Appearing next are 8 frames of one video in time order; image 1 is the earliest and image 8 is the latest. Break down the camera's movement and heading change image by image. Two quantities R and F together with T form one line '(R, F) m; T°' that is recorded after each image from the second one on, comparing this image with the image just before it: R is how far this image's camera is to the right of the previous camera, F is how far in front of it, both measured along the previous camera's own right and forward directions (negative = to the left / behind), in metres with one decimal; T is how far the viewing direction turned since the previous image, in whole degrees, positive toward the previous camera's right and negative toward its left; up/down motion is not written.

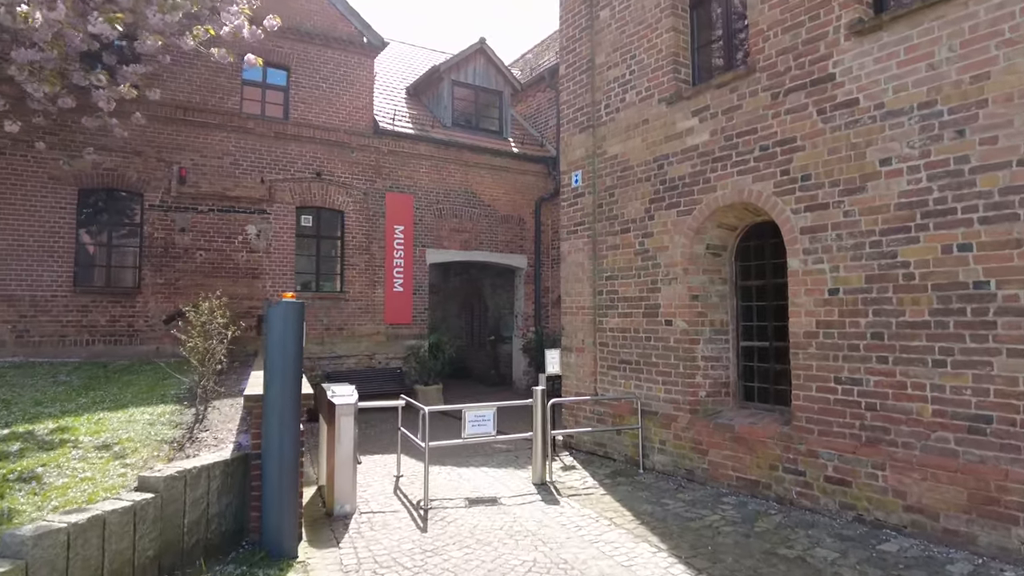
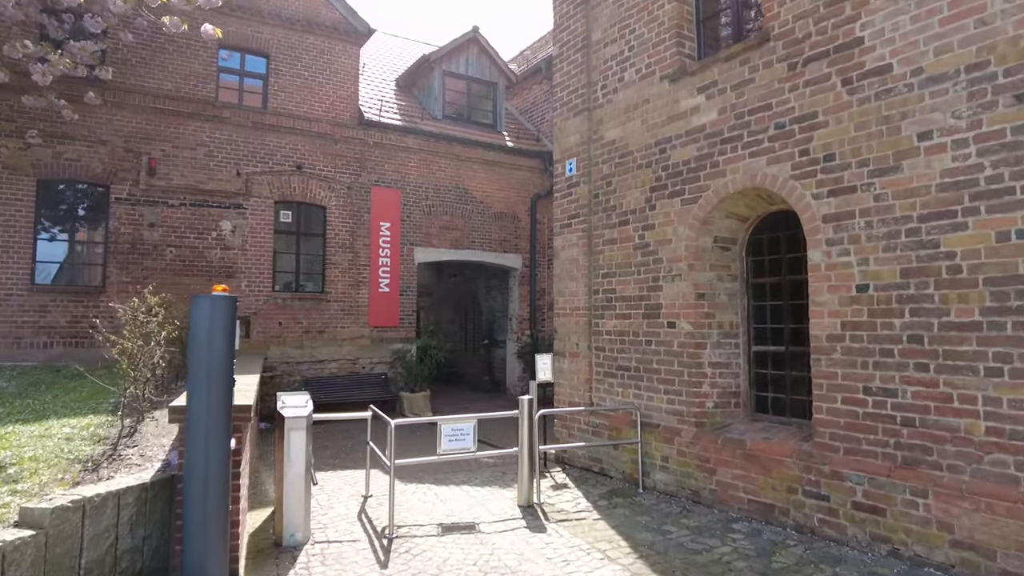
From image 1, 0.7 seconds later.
(+0.2, +0.8) m; 0°
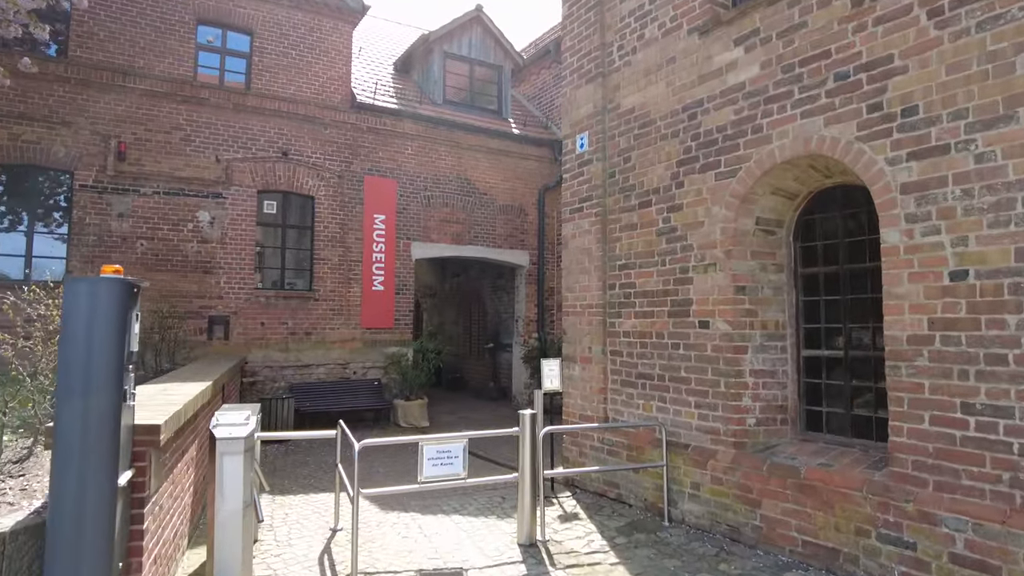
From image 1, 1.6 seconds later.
(+0.1, +1.1) m; -1°
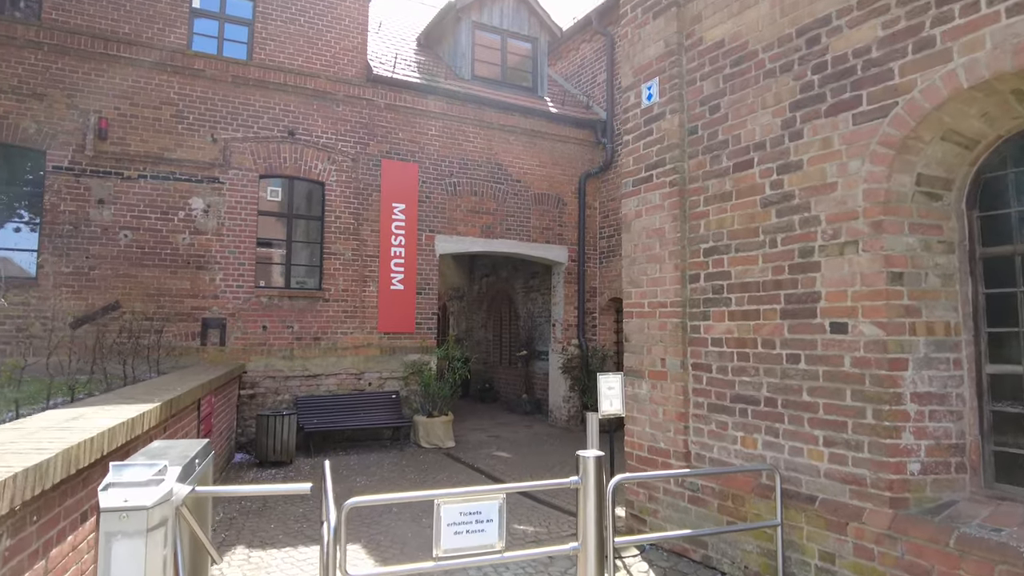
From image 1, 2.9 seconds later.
(-0.2, +1.5) m; -2°
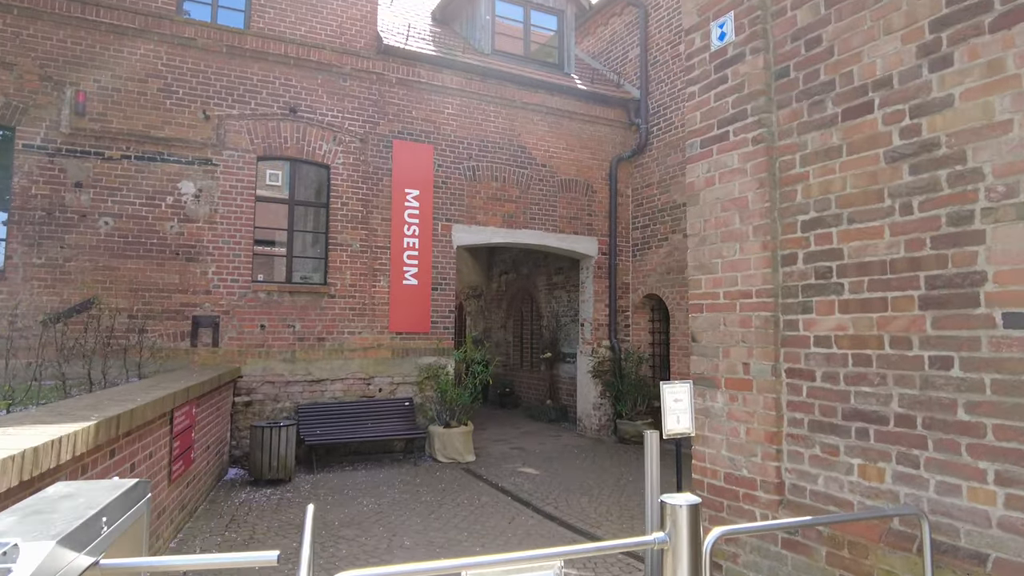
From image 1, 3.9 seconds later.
(-0.2, +1.0) m; -1°
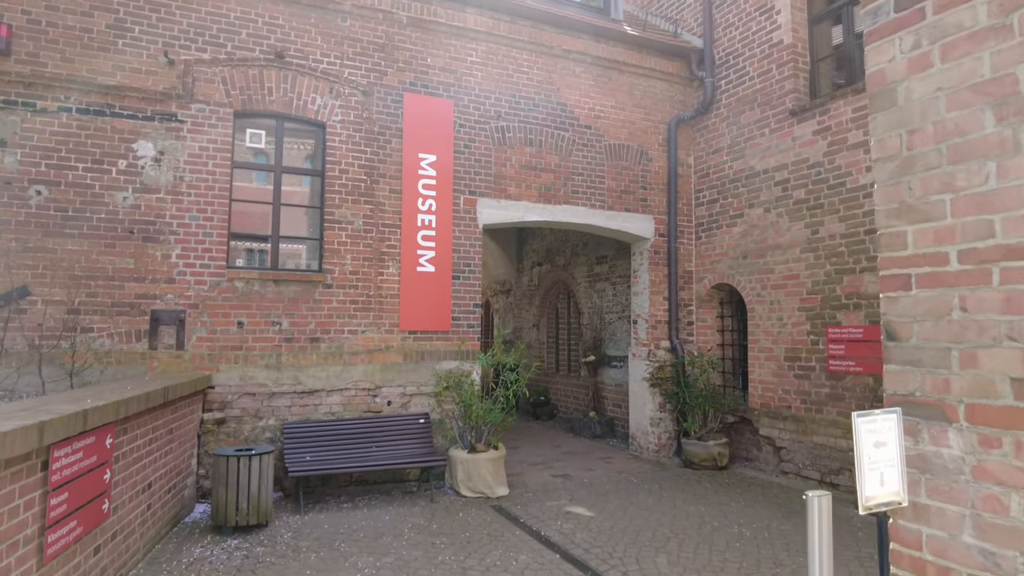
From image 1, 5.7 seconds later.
(-0.2, +1.8) m; -2°
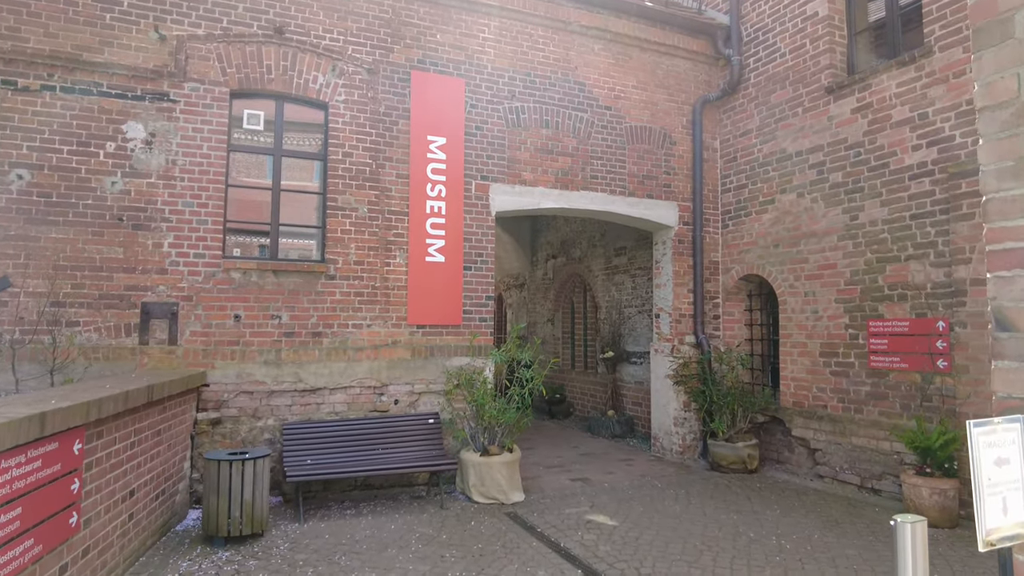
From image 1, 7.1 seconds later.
(0.0, +0.5) m; -1°
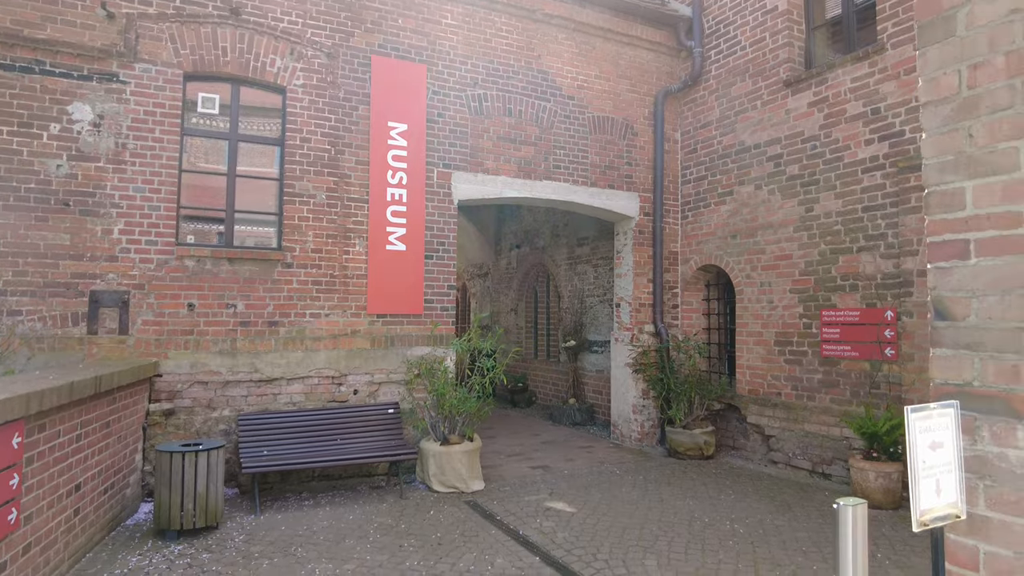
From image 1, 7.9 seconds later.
(0.0, 0.0) m; +3°
